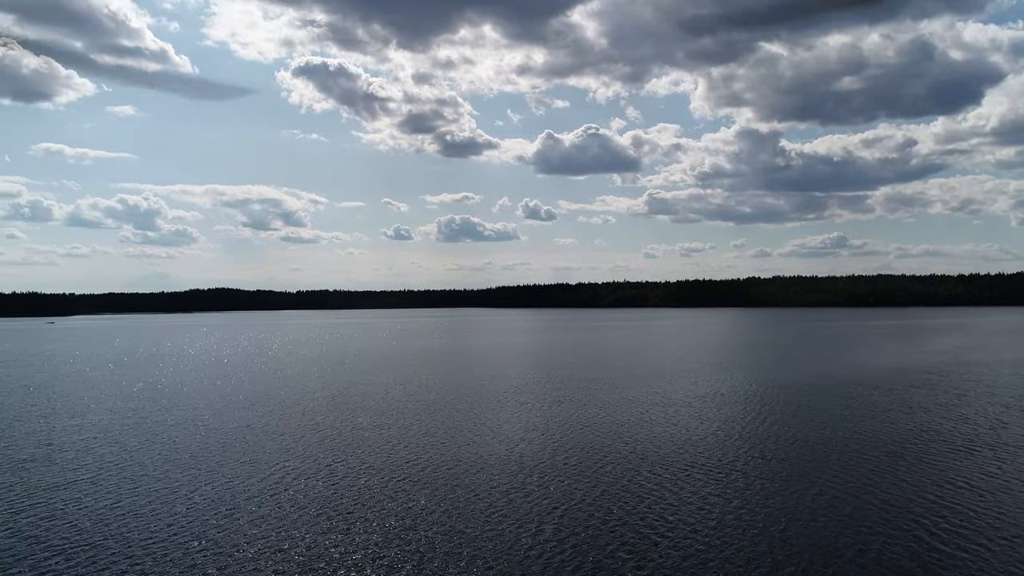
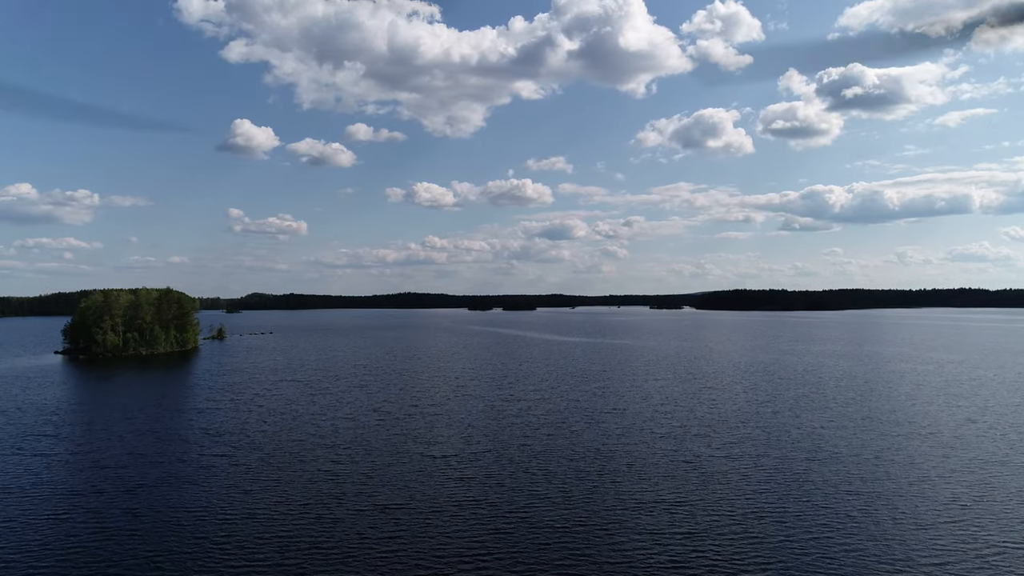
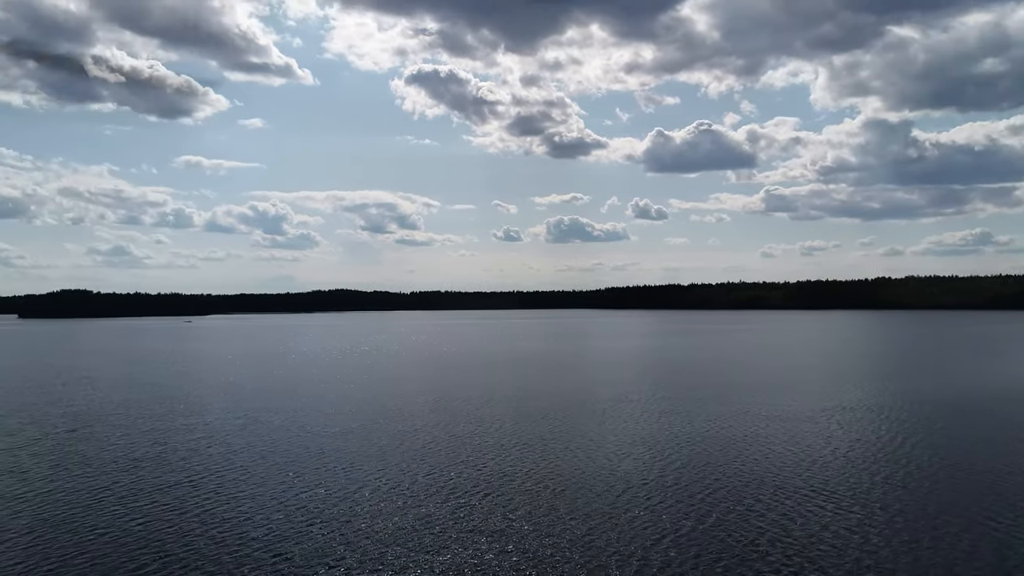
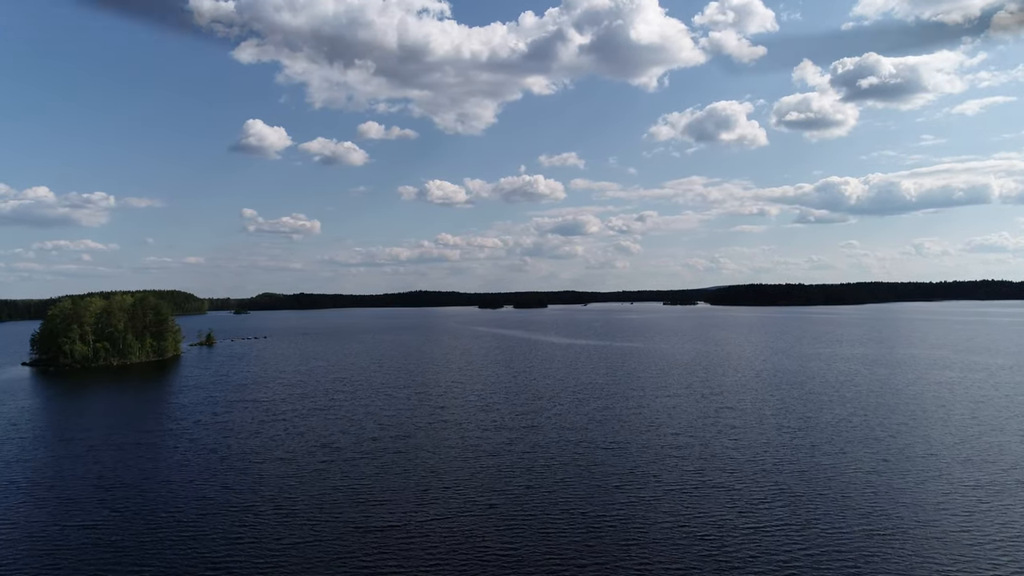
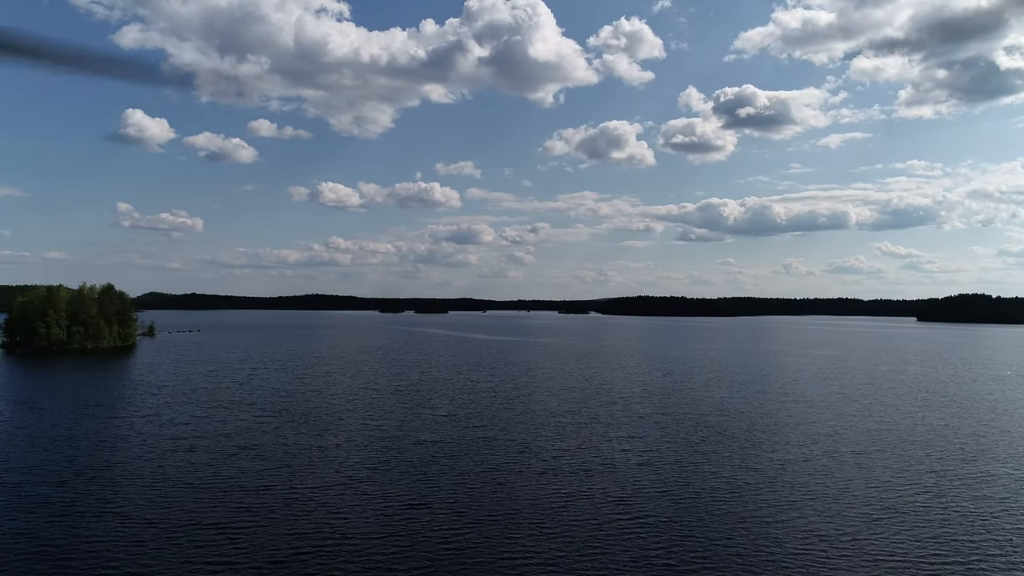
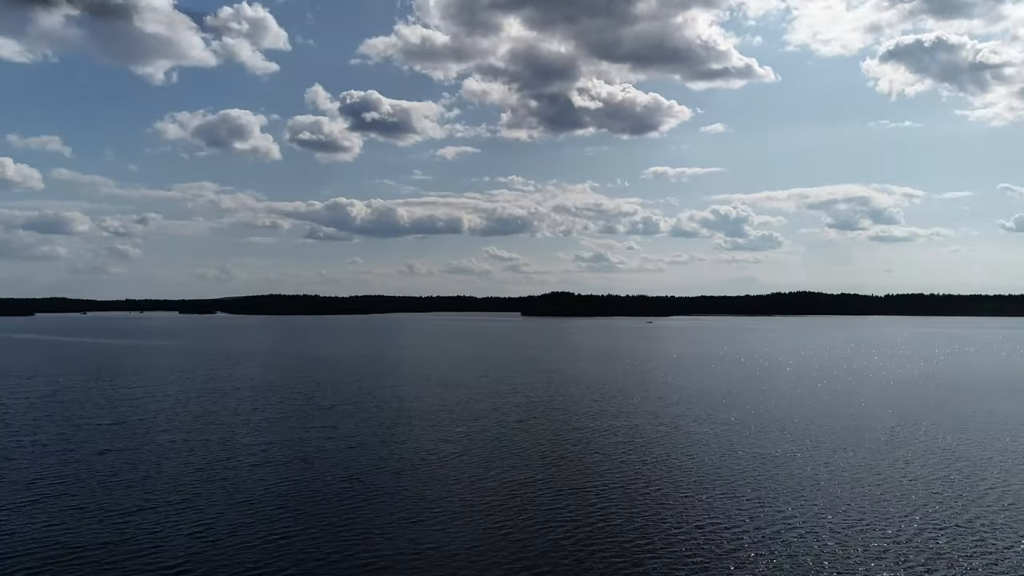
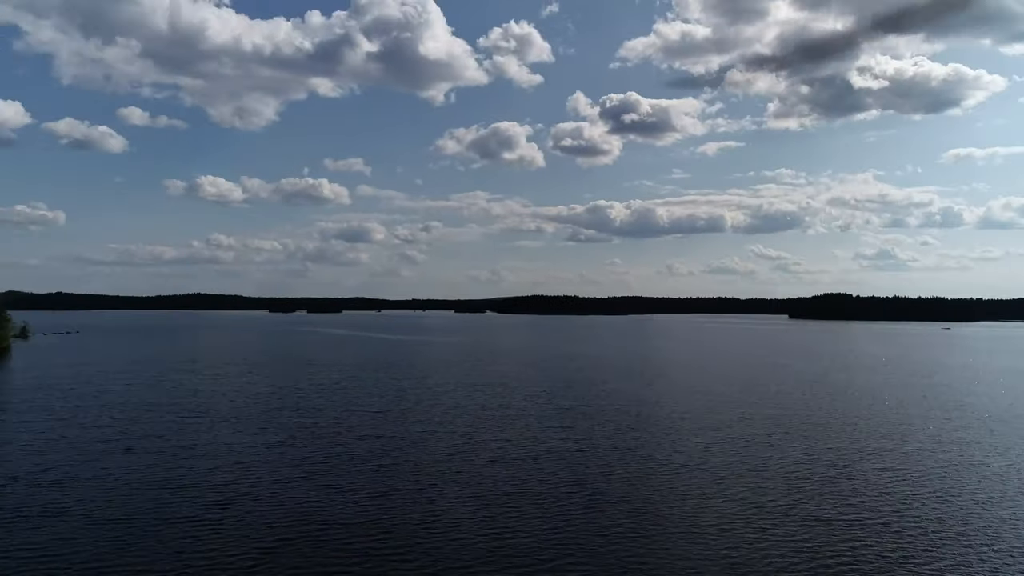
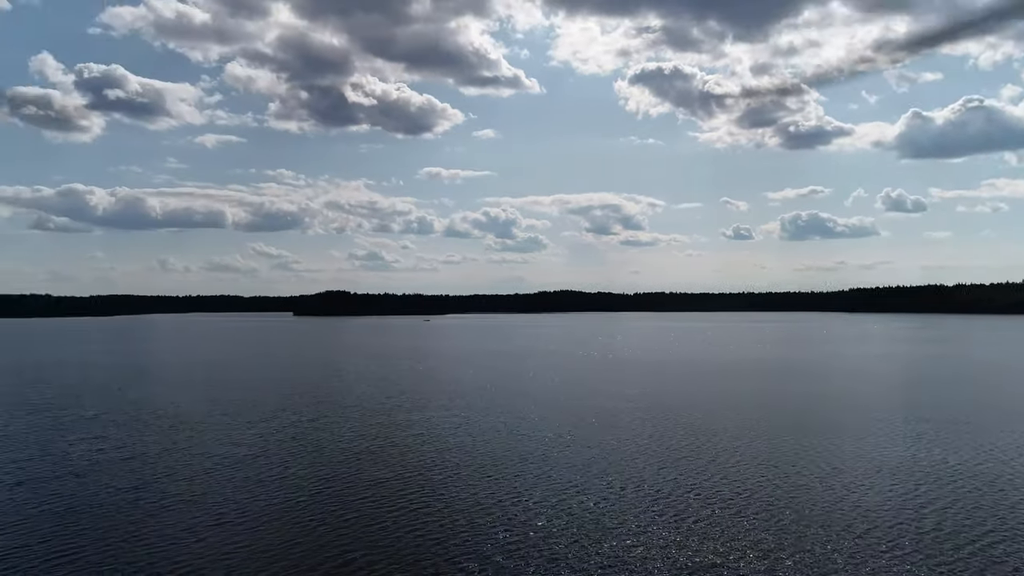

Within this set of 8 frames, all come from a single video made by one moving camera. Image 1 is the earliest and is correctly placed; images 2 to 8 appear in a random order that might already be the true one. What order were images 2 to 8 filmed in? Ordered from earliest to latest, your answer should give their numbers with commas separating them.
3, 8, 6, 7, 5, 2, 4
